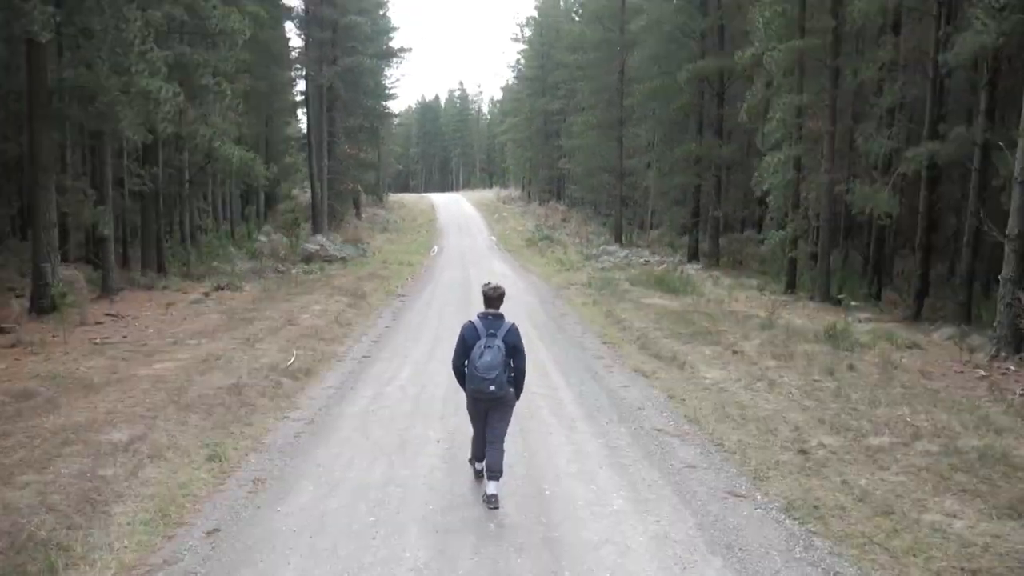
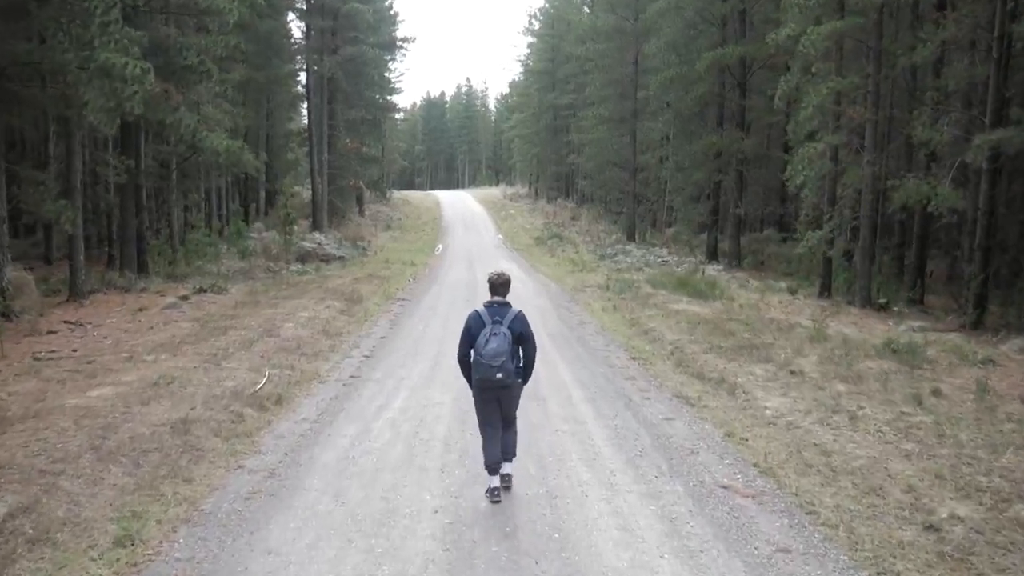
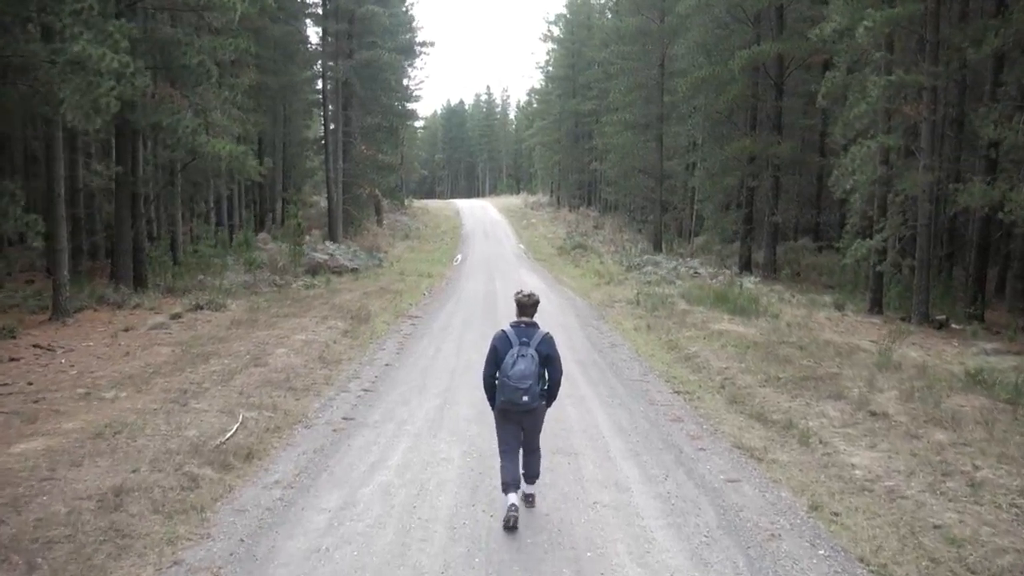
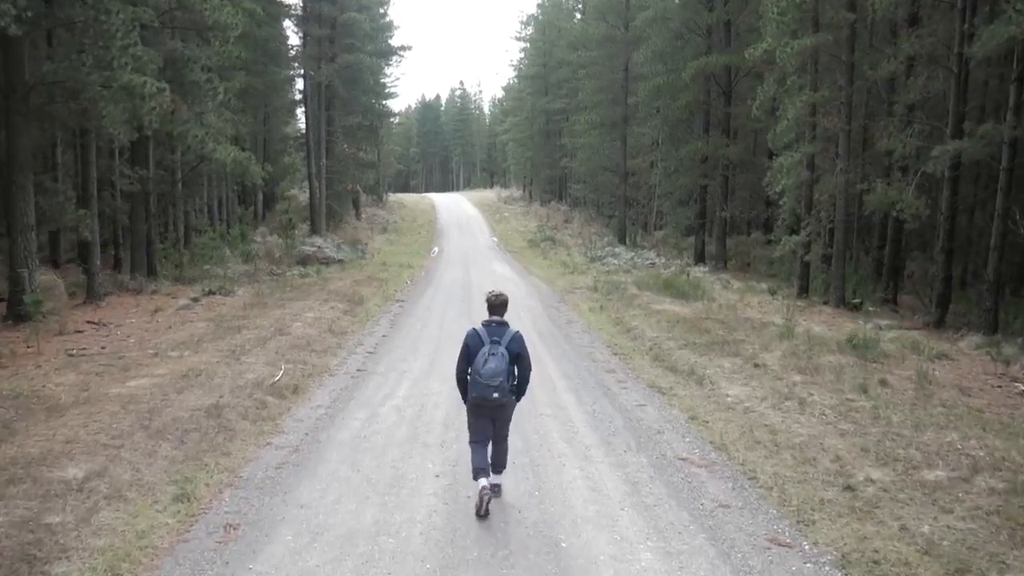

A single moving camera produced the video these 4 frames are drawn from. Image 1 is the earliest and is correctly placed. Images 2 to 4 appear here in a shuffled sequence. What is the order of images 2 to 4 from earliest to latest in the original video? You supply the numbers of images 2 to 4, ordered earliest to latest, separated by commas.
4, 2, 3
